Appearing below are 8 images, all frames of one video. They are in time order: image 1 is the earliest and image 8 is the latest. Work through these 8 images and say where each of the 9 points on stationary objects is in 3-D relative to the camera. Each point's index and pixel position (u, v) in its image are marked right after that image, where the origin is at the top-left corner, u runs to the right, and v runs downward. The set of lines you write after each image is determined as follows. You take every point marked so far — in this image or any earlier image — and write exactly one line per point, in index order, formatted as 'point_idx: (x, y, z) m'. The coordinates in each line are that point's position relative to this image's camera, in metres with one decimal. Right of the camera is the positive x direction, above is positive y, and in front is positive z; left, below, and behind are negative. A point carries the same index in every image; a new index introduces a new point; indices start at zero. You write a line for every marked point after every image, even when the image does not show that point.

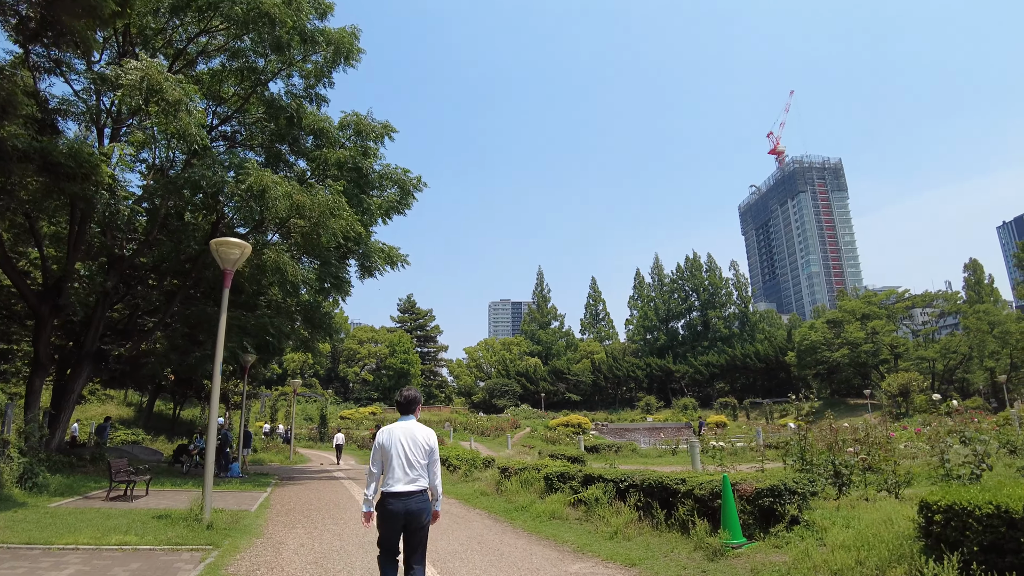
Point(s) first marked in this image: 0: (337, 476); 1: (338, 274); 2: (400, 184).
0: (-4.5, -4.9, +14.7) m
1: (-5.2, +0.4, +16.9) m
2: (-3.1, +2.9, +15.7) m
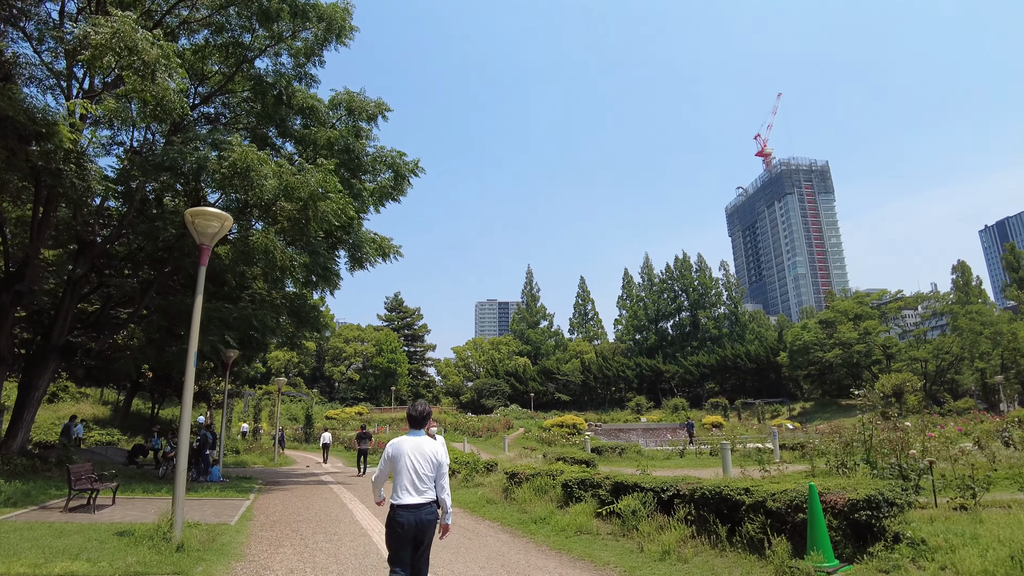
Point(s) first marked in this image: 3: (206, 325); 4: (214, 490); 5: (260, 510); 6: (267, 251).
0: (-4.5, -4.6, +13.7) m
1: (-5.2, +0.6, +15.9) m
2: (-3.0, +3.1, +14.7) m
3: (-7.7, -0.9, +14.2) m
4: (-5.5, -3.7, +10.4) m
5: (-3.8, -3.4, +8.6) m
6: (-5.5, +0.9, +12.6) m
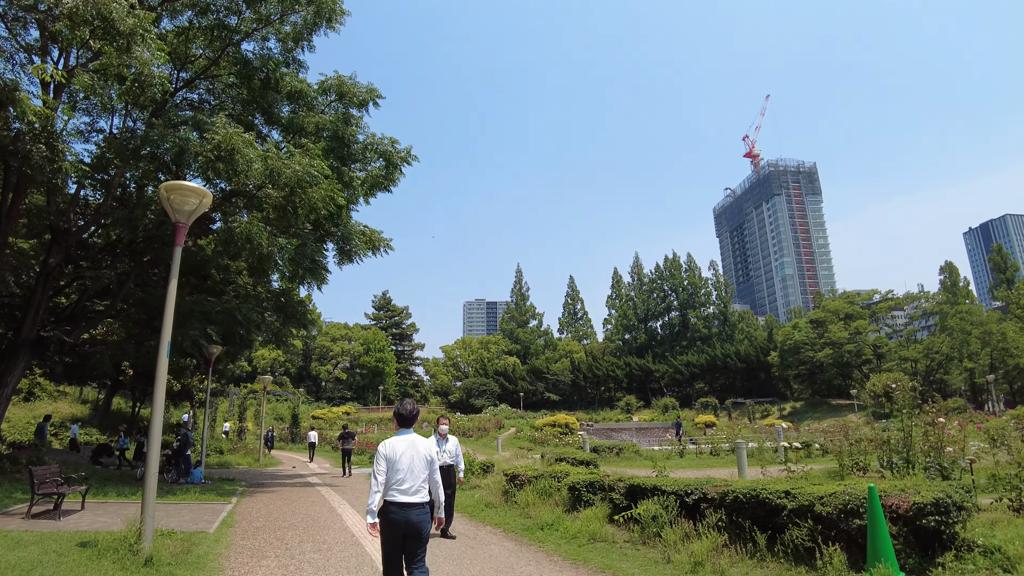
0: (-4.6, -4.5, +13.1) m
1: (-5.3, +0.8, +15.3) m
2: (-3.1, +3.3, +14.1) m
3: (-7.8, -0.7, +13.6) m
4: (-5.5, -3.6, +9.8) m
5: (-3.8, -3.2, +8.0) m
6: (-5.5, +1.1, +12.0) m
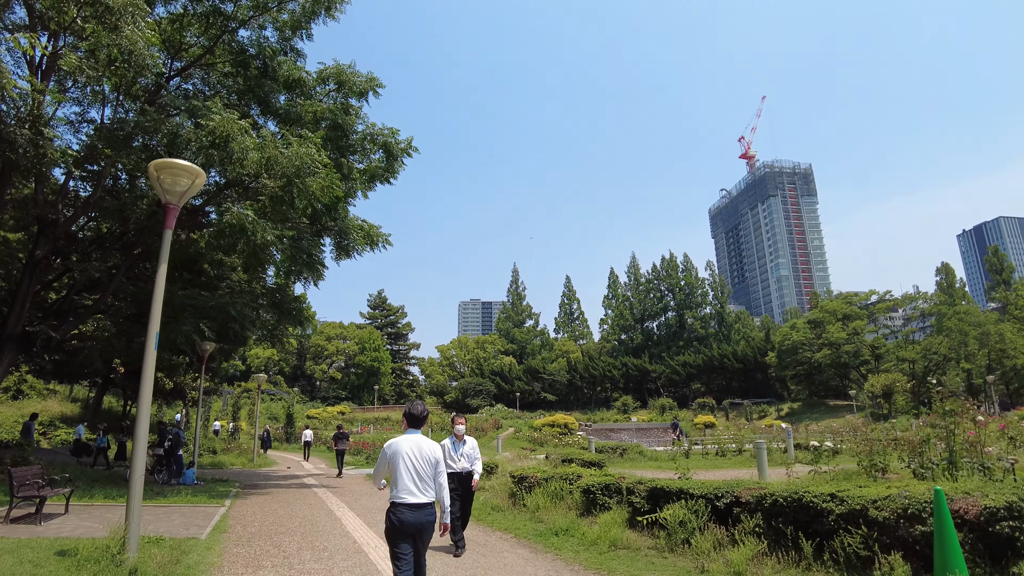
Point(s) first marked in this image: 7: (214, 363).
0: (-4.5, -4.4, +12.7) m
1: (-5.3, +0.9, +14.9) m
2: (-3.0, +3.4, +13.7) m
3: (-7.7, -0.6, +13.1) m
4: (-5.4, -3.4, +9.4) m
5: (-3.7, -3.1, +7.6) m
6: (-5.4, +1.2, +11.5) m
7: (-9.9, -2.5, +18.8) m
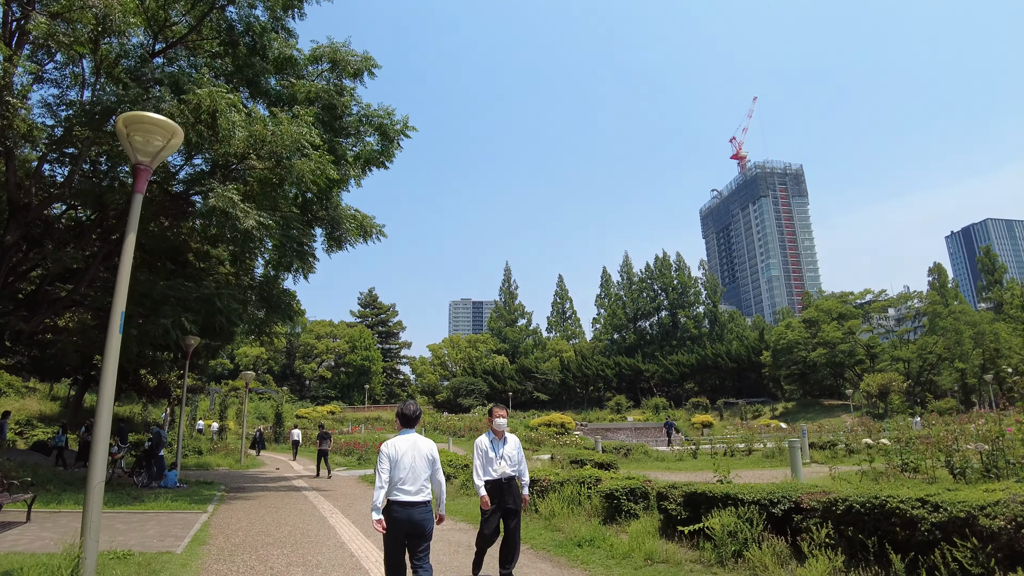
0: (-4.5, -4.2, +11.9) m
1: (-5.2, +1.1, +14.2) m
2: (-3.0, +3.6, +13.0) m
3: (-7.7, -0.4, +12.4) m
4: (-5.3, -3.2, +8.7) m
5: (-3.5, -2.9, +6.9) m
6: (-5.3, +1.4, +10.8) m
7: (-9.9, -2.3, +18.0) m
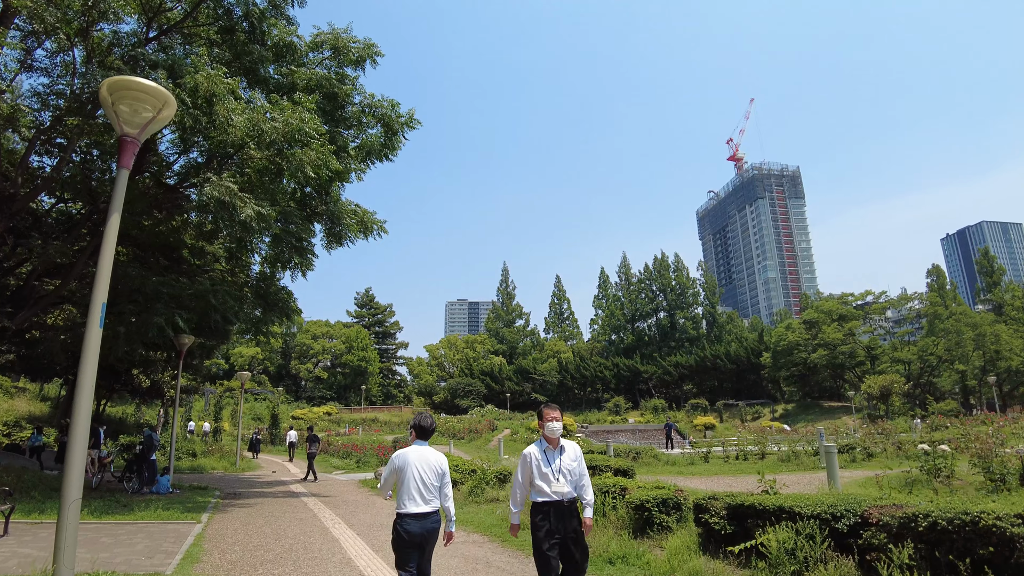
0: (-4.3, -4.1, +11.4) m
1: (-5.1, +1.2, +13.7) m
2: (-2.8, +3.7, +12.6) m
3: (-7.5, -0.3, +11.8) m
4: (-5.1, -3.2, +8.2) m
5: (-3.3, -2.8, +6.4) m
6: (-5.1, +1.5, +10.3) m
7: (-9.8, -2.2, +17.5) m
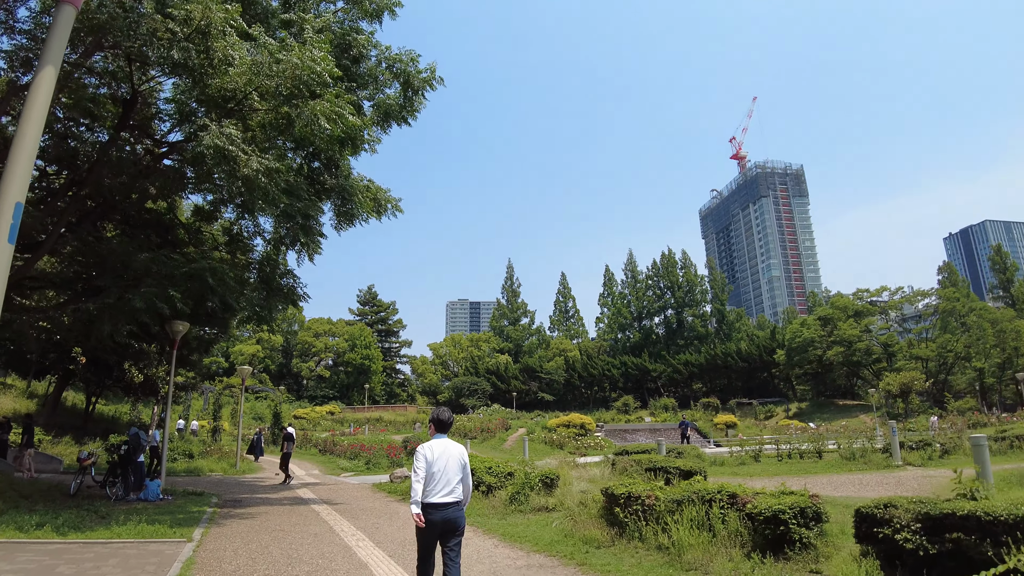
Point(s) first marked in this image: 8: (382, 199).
0: (-3.6, -3.7, +10.1) m
1: (-4.4, +1.6, +12.3) m
2: (-2.1, +4.1, +11.2) m
3: (-6.8, +0.1, +10.5) m
4: (-4.4, -2.8, +6.8) m
5: (-2.7, -2.4, +5.0) m
6: (-4.5, +1.9, +9.0) m
7: (-9.1, -1.8, +16.1) m
8: (-3.3, +2.2, +14.5) m
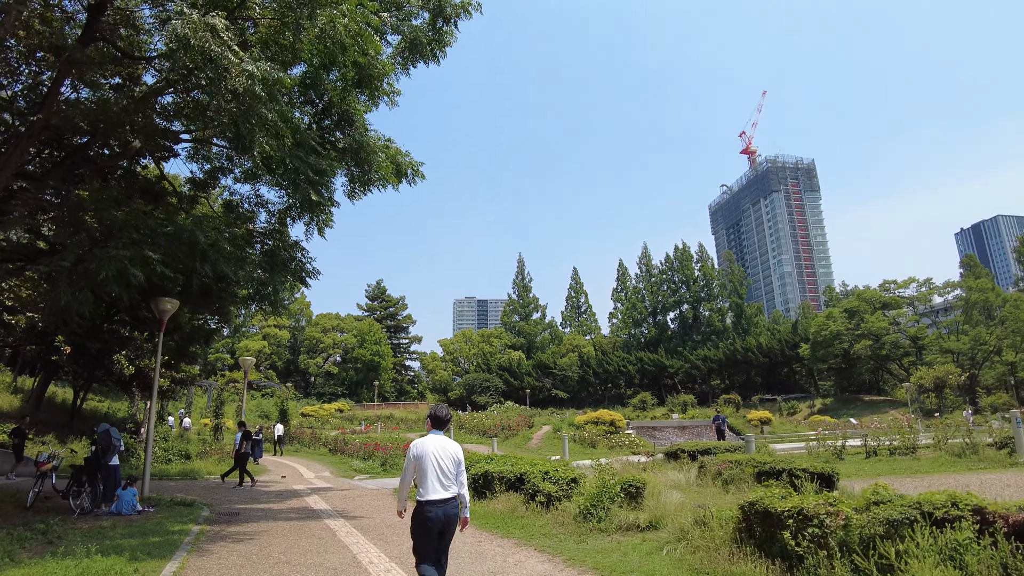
0: (-2.8, -3.2, +8.3) m
1: (-3.6, +2.1, +10.5) m
2: (-1.3, +4.6, +9.4) m
3: (-6.0, +0.6, +8.7) m
4: (-3.6, -2.3, +5.0) m
5: (-1.9, -1.9, +3.2) m
6: (-3.7, +2.4, +7.2) m
7: (-8.2, -1.3, +14.4) m
8: (-2.5, +2.7, +12.7) m
